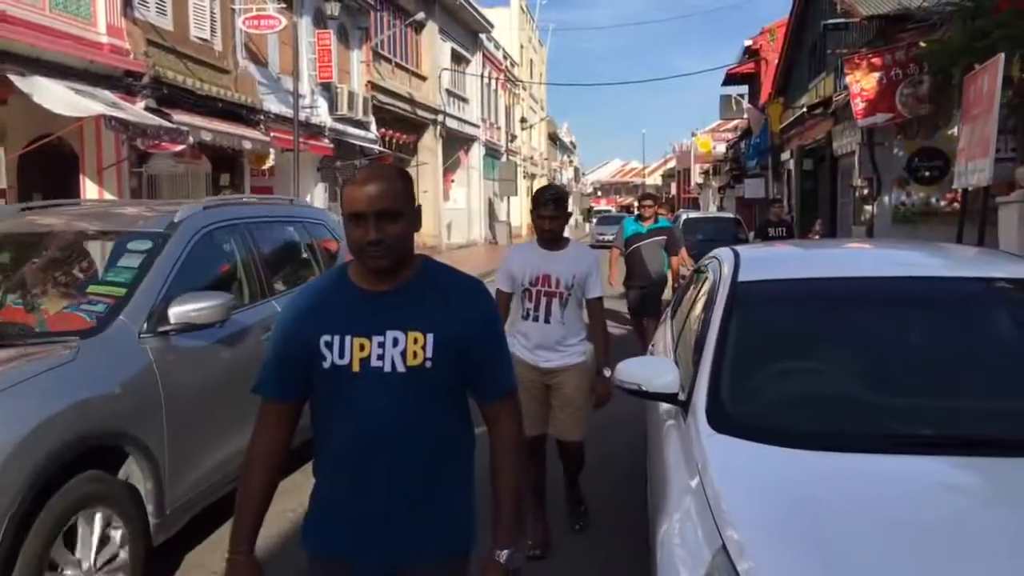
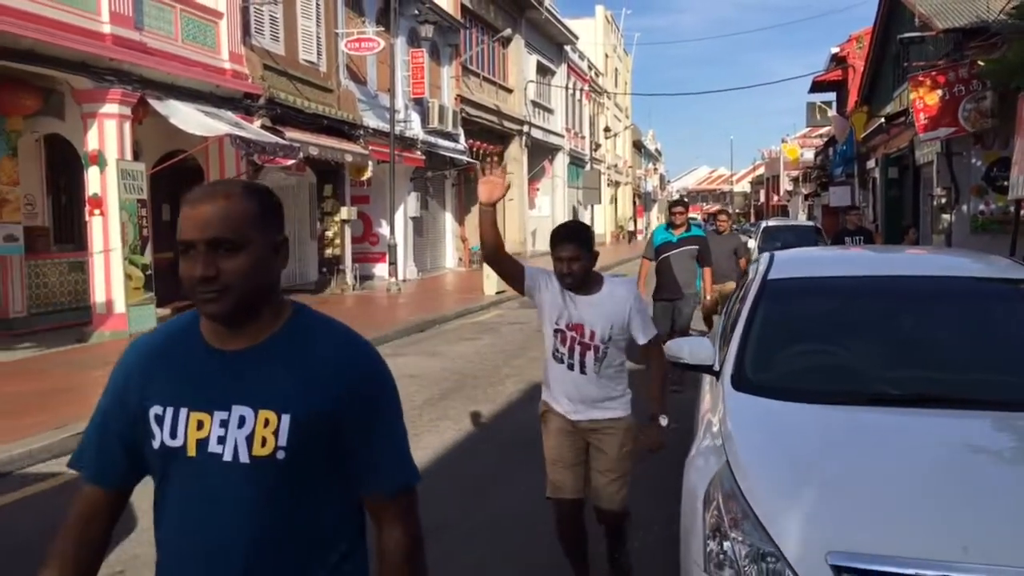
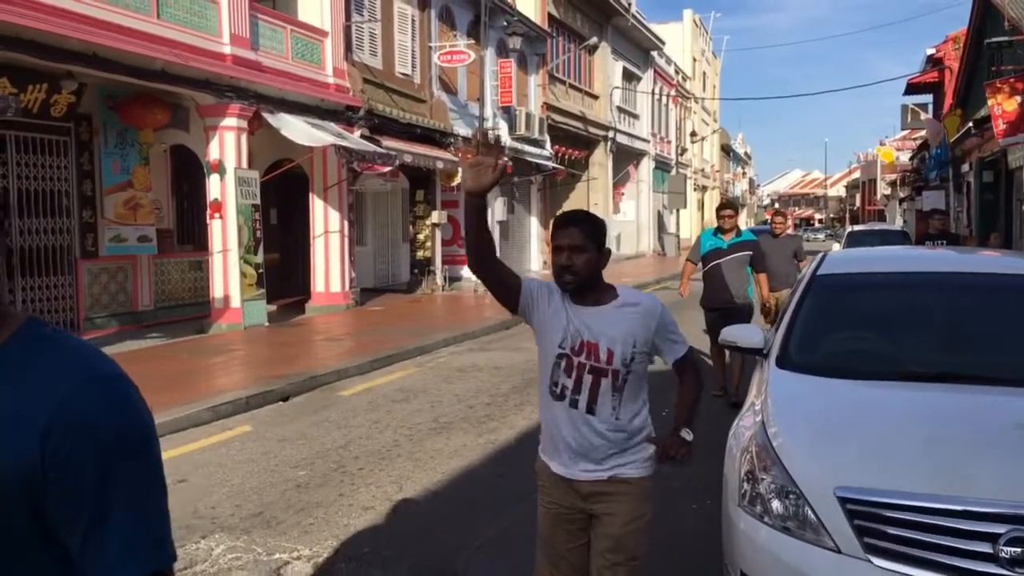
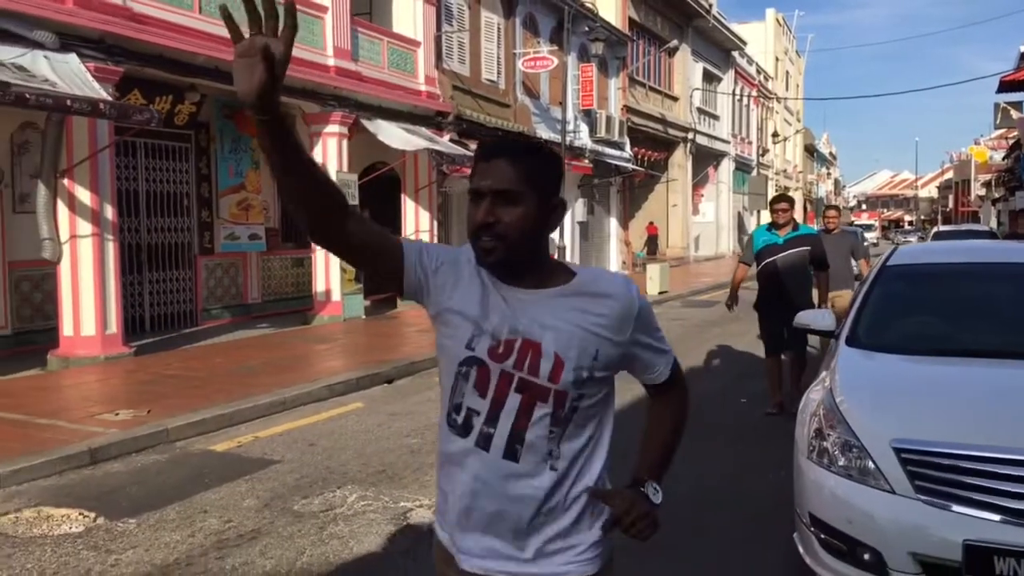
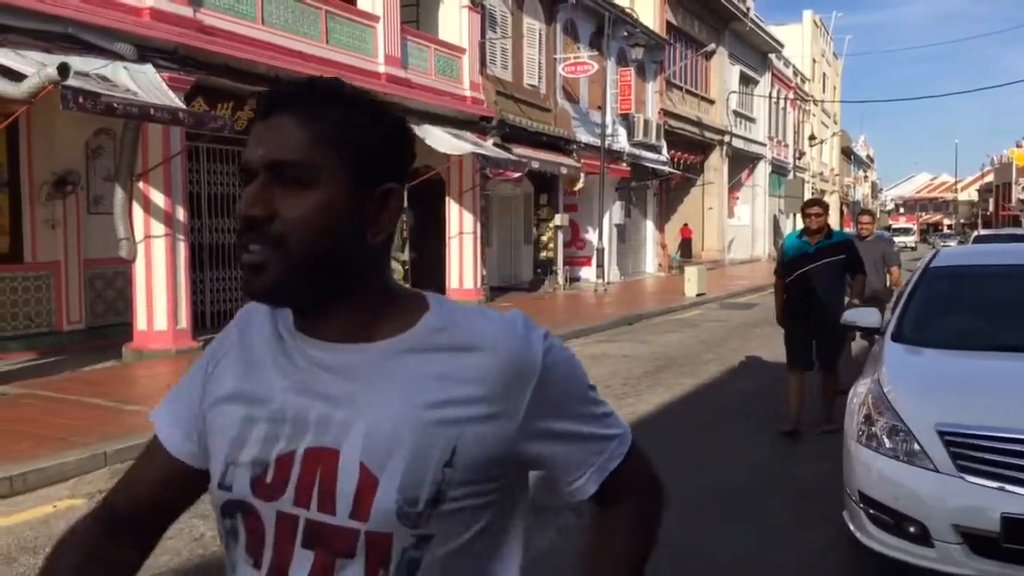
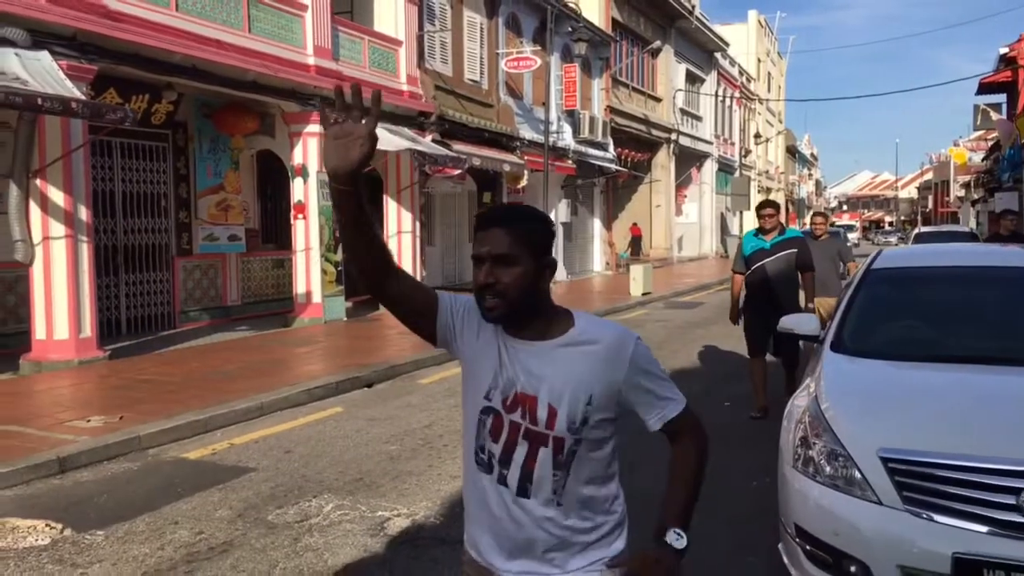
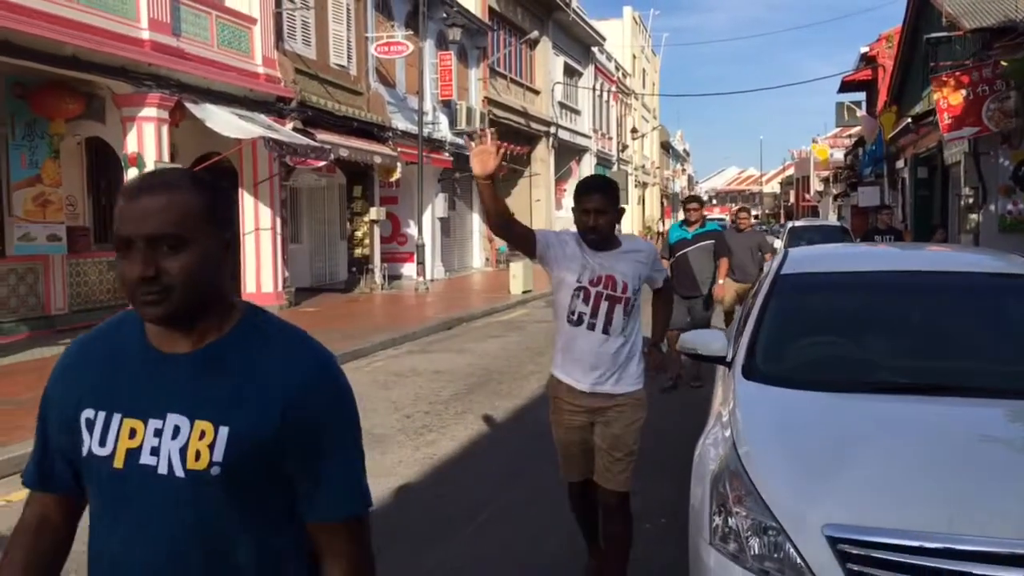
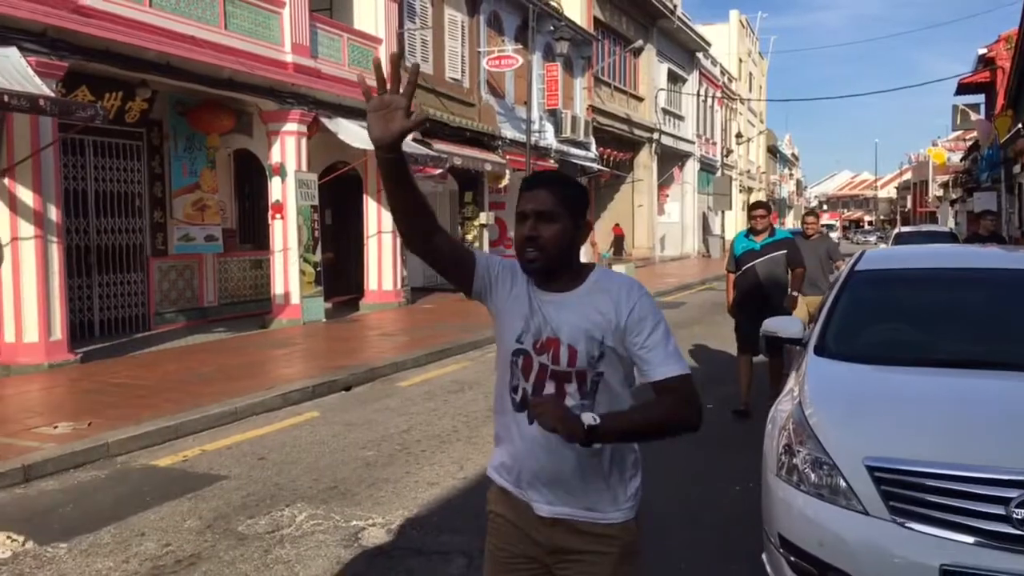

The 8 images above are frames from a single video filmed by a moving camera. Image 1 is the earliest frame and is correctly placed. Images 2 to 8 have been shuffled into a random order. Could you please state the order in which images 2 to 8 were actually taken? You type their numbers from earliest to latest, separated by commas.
2, 7, 3, 8, 6, 4, 5
